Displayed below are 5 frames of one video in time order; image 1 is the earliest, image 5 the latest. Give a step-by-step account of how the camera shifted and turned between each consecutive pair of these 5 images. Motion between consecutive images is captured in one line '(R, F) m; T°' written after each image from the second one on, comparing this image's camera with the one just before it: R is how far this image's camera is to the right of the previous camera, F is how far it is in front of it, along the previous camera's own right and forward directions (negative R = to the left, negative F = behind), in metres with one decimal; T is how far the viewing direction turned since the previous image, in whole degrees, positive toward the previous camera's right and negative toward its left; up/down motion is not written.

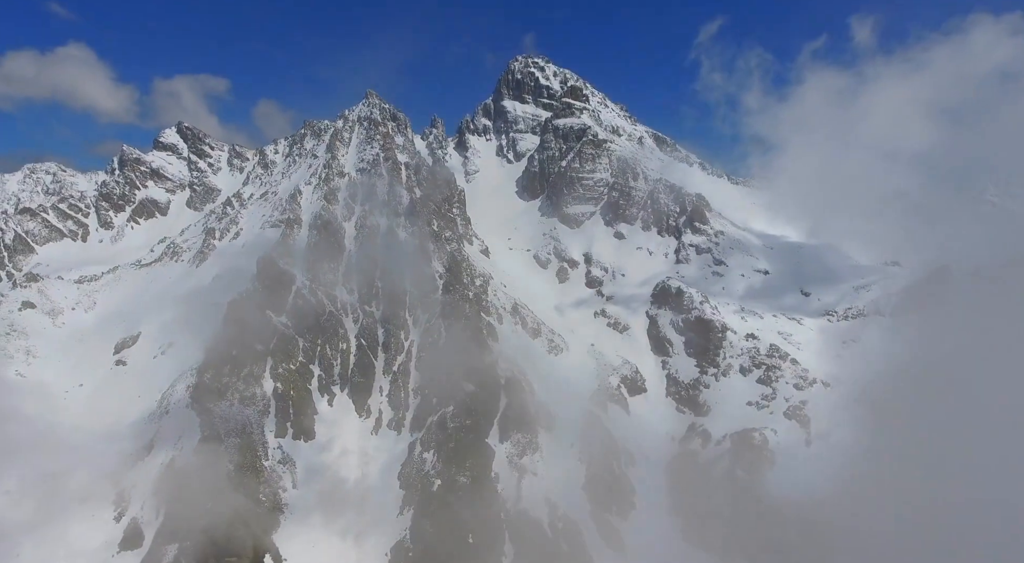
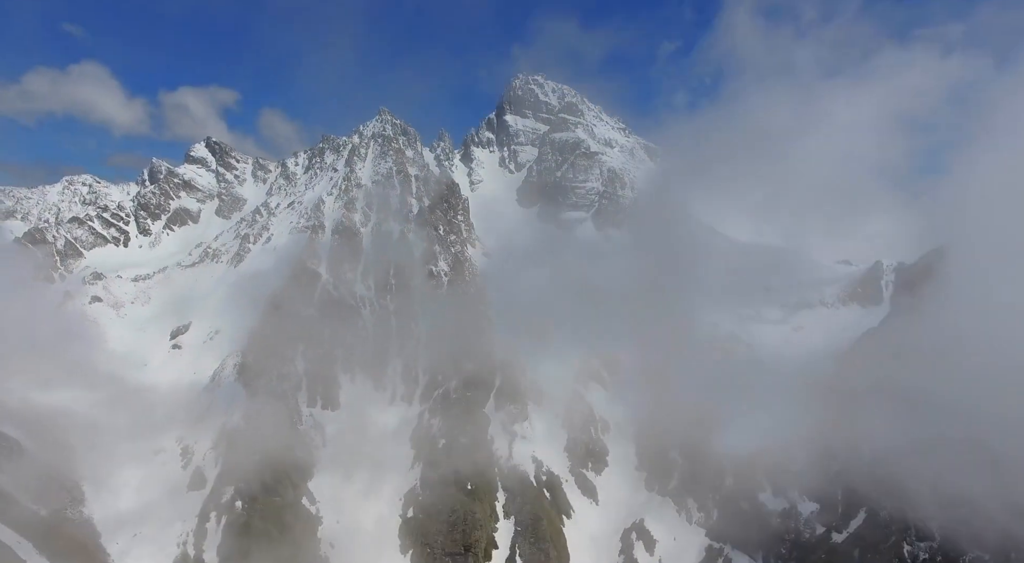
(+4.6, -30.8) m; -1°
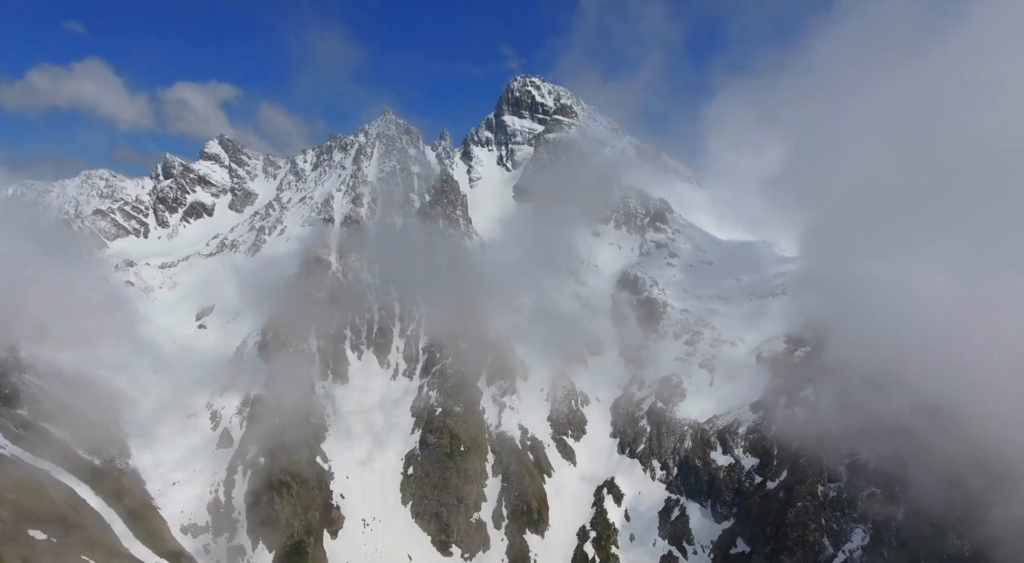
(+3.3, -23.1) m; 0°
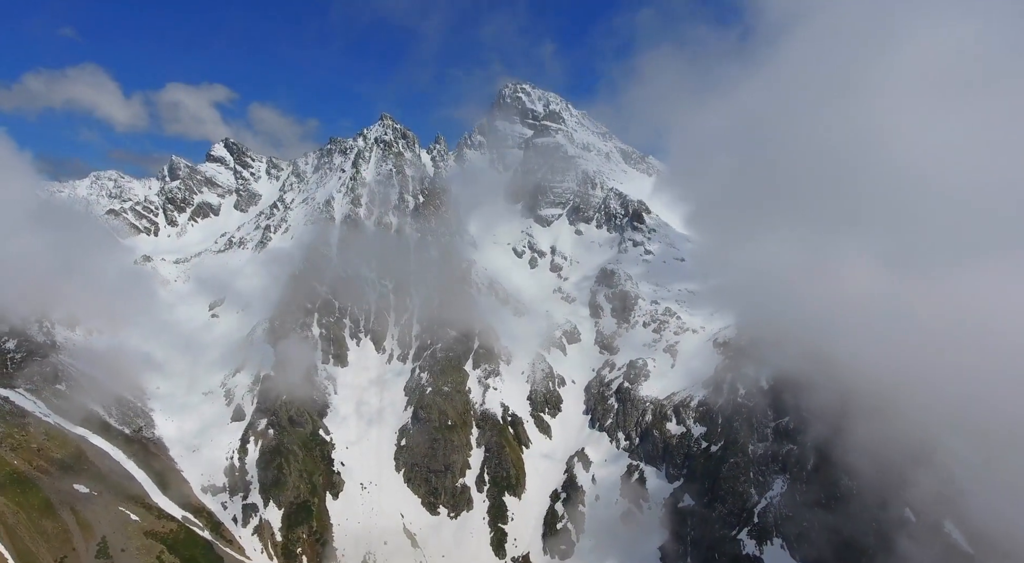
(+4.7, -23.1) m; 0°
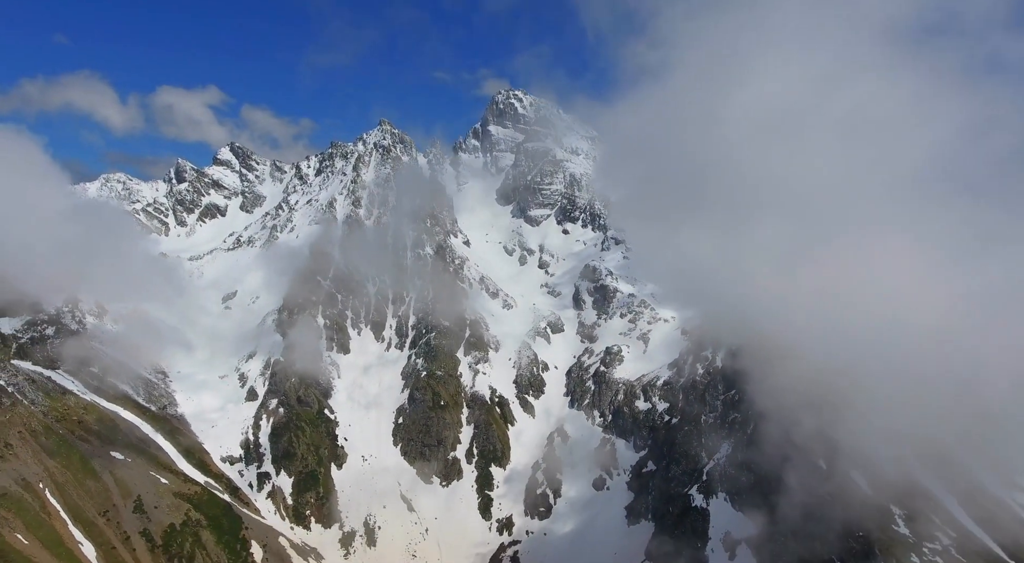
(+3.9, -22.8) m; 0°
